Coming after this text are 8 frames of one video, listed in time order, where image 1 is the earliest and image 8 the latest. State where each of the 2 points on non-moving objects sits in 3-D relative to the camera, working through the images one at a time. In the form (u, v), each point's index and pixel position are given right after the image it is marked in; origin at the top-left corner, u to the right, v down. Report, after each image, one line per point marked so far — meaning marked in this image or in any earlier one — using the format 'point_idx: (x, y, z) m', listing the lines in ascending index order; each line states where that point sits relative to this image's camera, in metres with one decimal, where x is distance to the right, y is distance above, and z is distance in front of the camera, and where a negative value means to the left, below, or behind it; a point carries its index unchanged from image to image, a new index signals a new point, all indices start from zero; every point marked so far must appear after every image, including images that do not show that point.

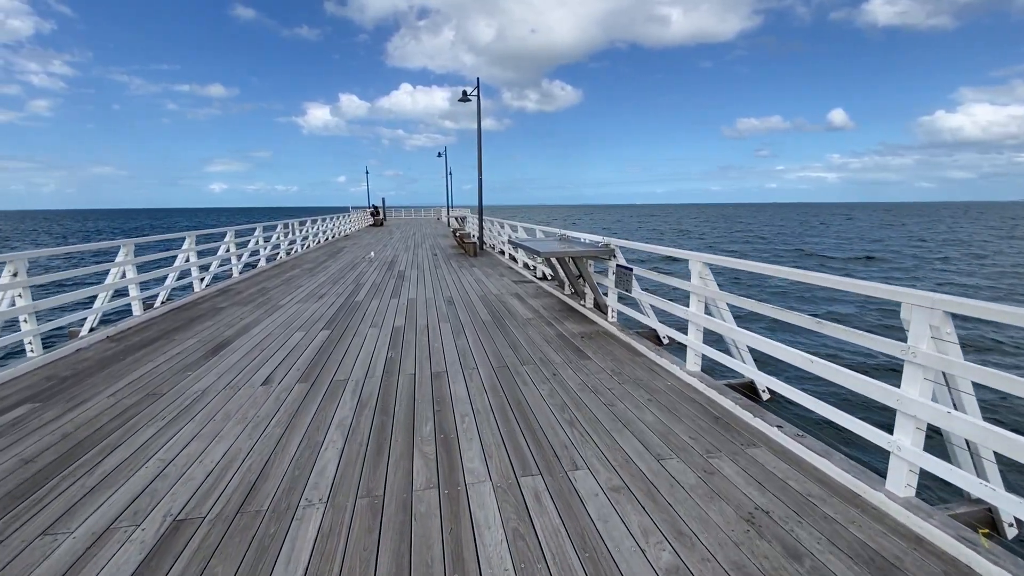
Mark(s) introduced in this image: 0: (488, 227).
0: (-0.7, +1.9, +14.2) m
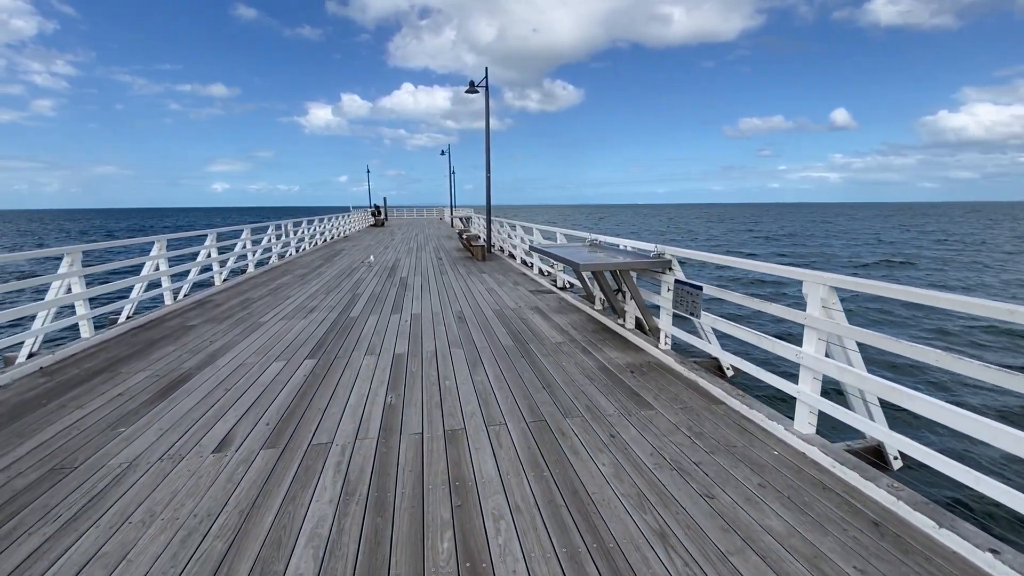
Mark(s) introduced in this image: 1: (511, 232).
0: (-0.4, +1.7, +13.3) m
1: (0.0, +1.3, +10.9) m
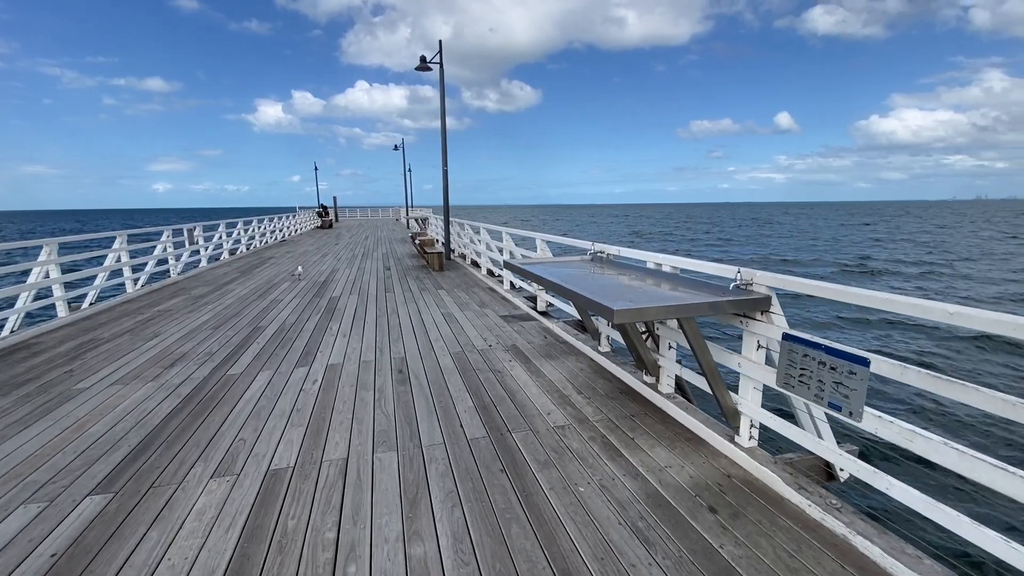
0: (-1.4, +1.4, +11.4) m
1: (-0.7, +1.0, +9.1) m
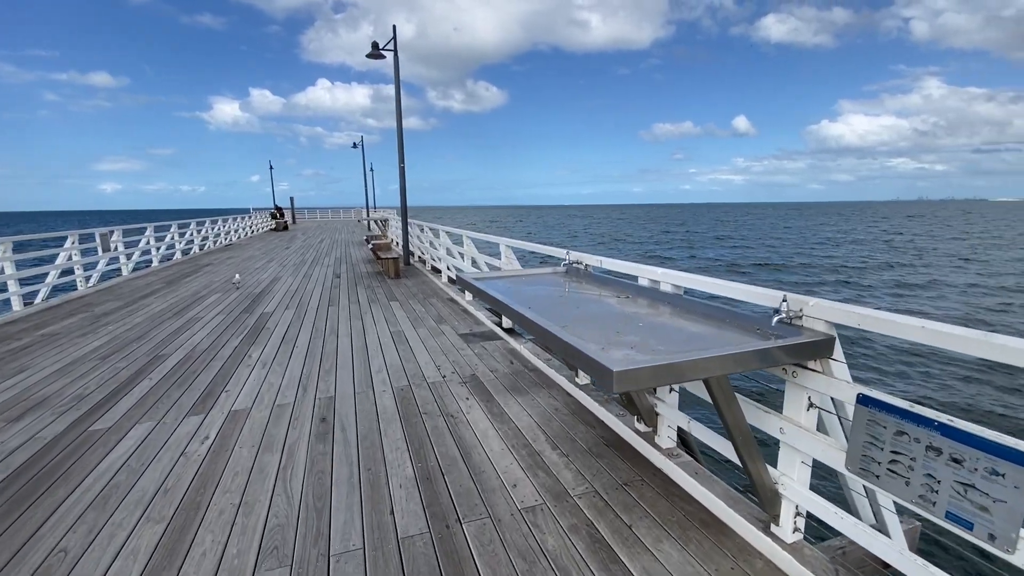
0: (-2.2, +1.2, +10.5) m
1: (-1.4, +0.8, +8.3) m
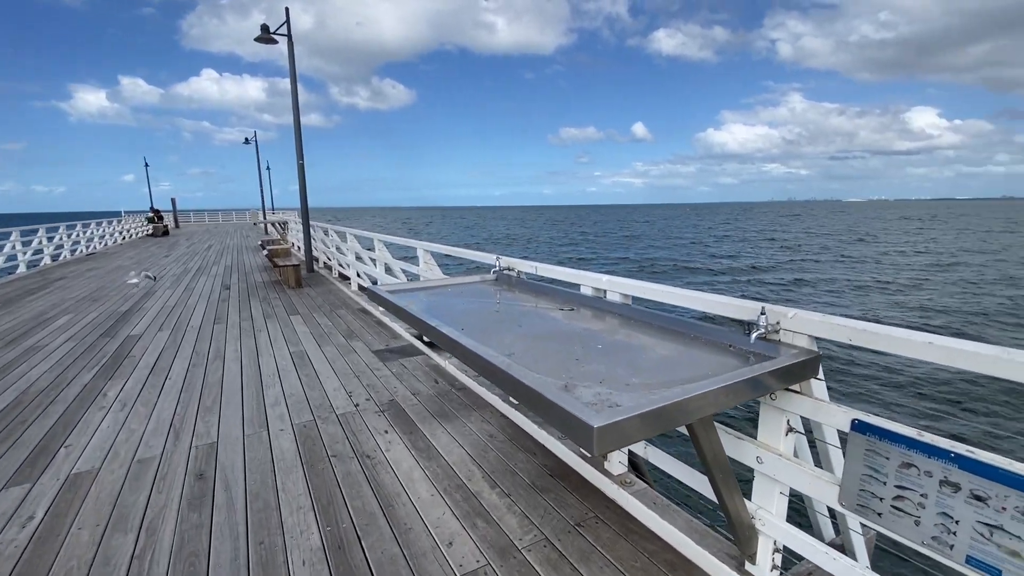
0: (-3.9, +1.0, +9.6) m
1: (-2.7, +0.7, +7.6) m
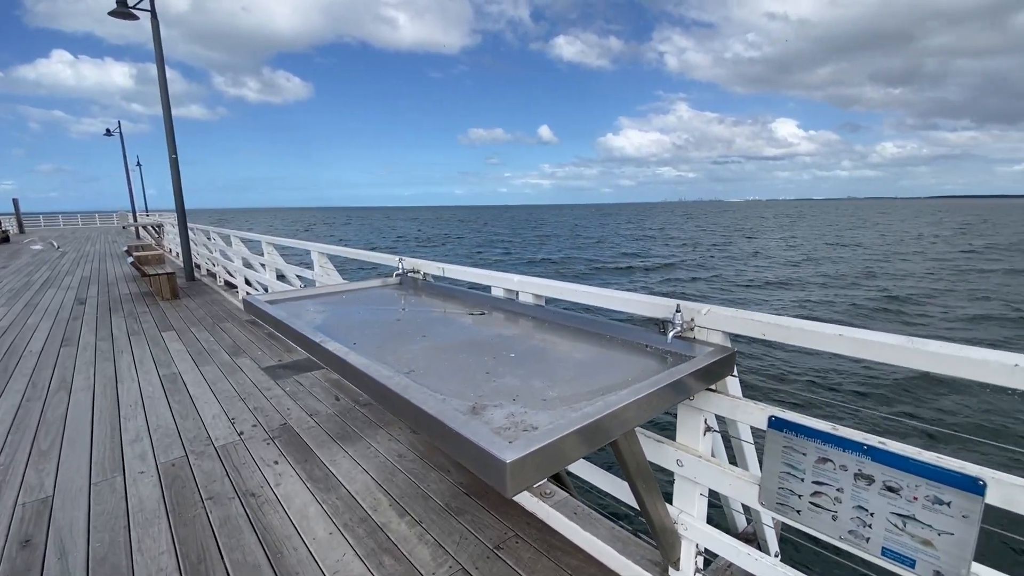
0: (-5.6, +0.9, +8.6) m
1: (-4.1, +0.6, +6.8) m
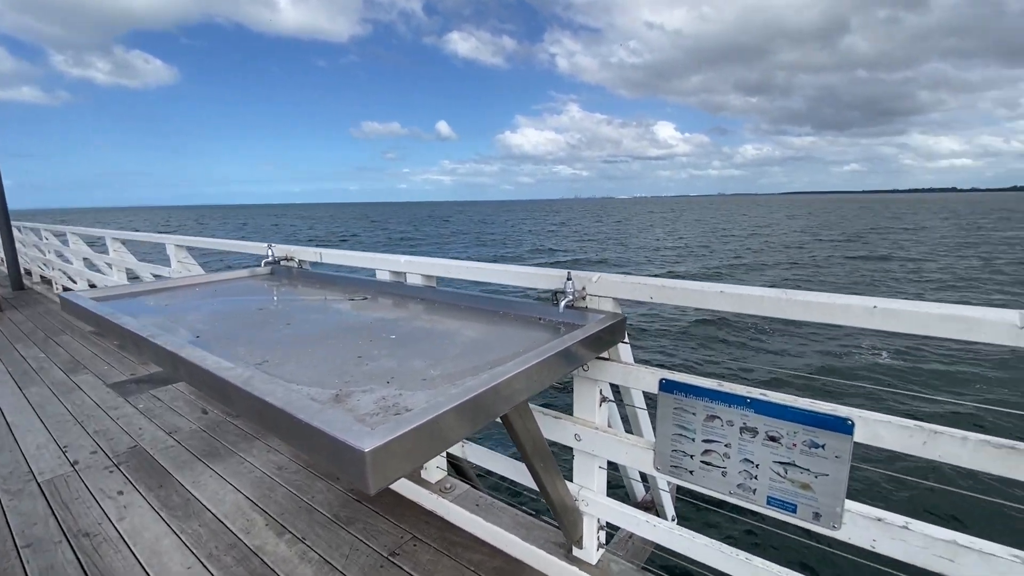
0: (-7.3, +0.7, +7.2) m
1: (-5.4, +0.5, +5.7) m
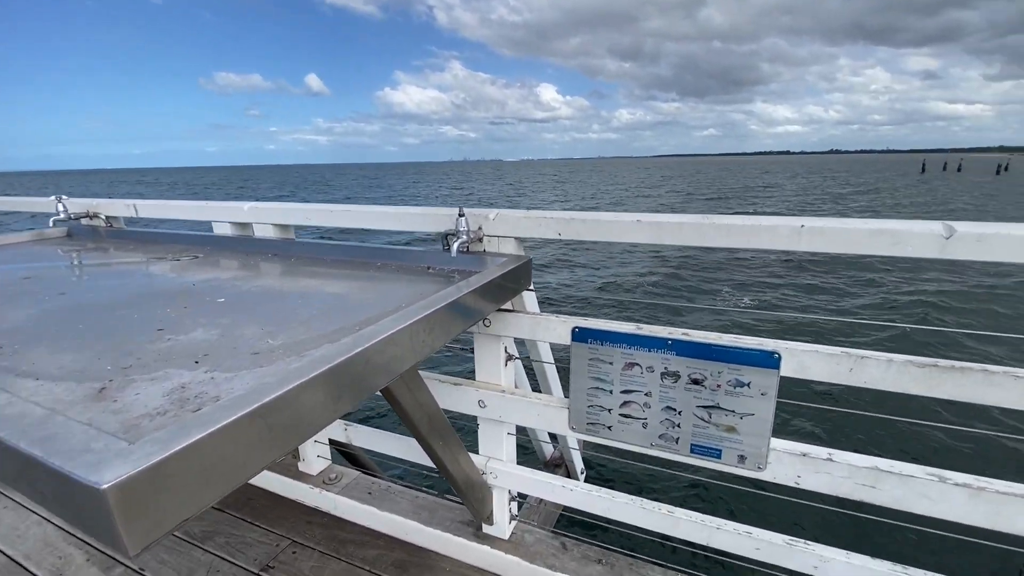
0: (-8.7, +0.7, +5.1) m
1: (-6.5, +0.5, +4.1) m
